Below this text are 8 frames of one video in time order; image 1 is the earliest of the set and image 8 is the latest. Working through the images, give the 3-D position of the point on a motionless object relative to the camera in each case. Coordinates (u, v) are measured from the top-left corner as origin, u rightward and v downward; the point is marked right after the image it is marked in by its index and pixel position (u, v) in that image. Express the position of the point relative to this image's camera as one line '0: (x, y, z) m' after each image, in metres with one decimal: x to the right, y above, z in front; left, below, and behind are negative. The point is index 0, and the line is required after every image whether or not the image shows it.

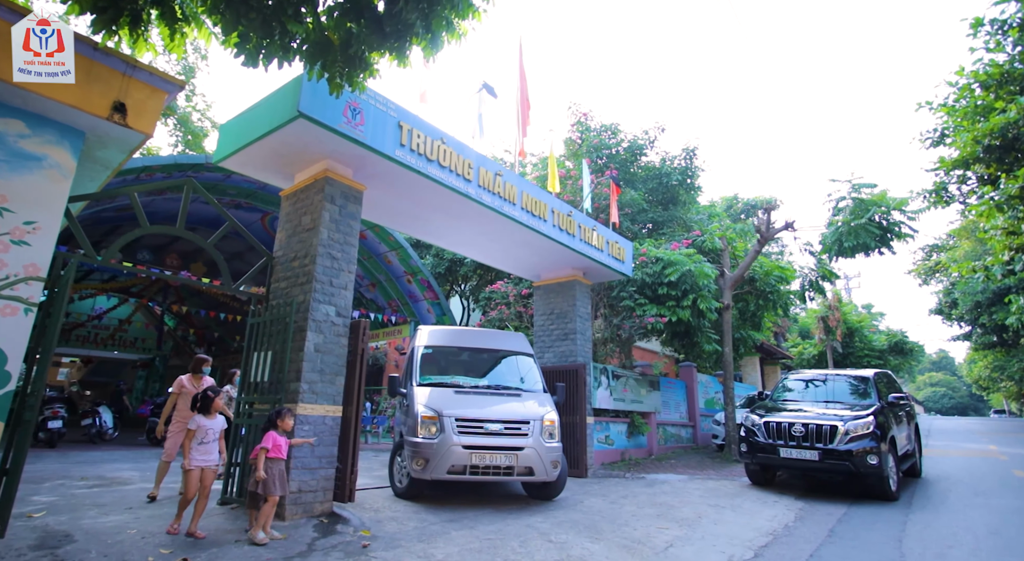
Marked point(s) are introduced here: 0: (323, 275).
0: (-2.0, +0.1, +5.8) m
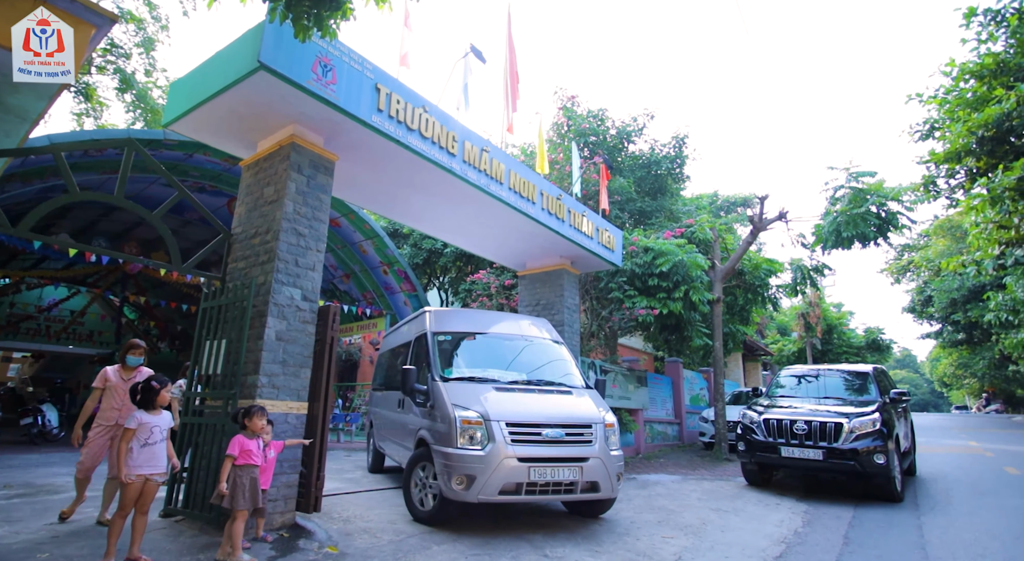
0: (-2.1, +0.3, +5.1) m
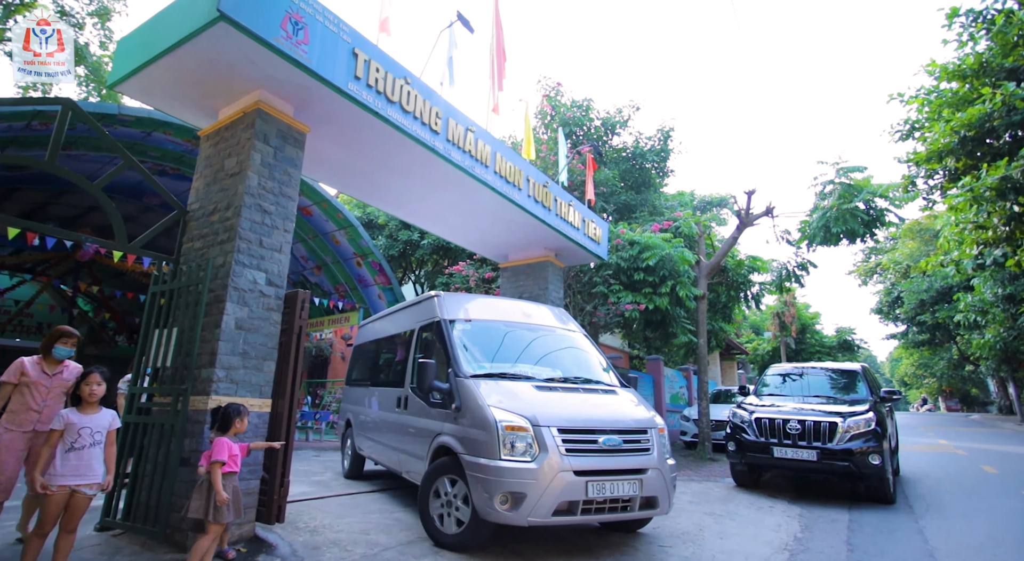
0: (-2.2, +0.4, +4.6) m
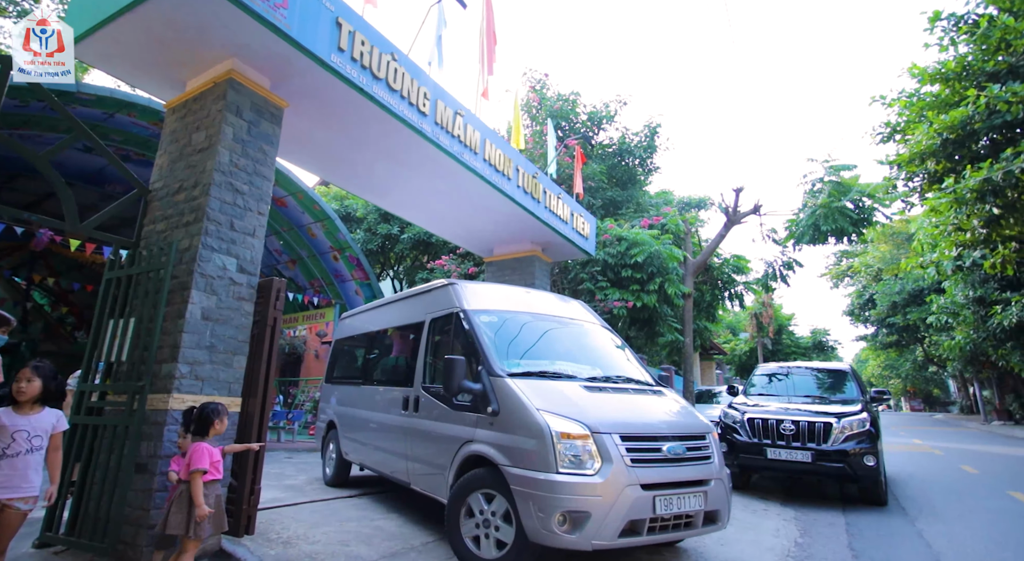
0: (-2.2, +0.5, +4.1) m
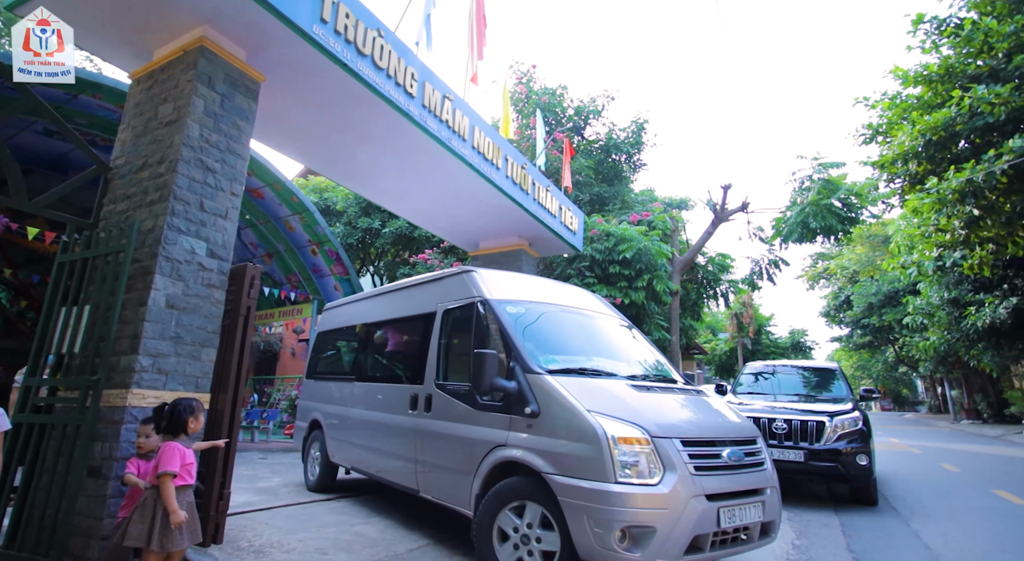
0: (-2.3, +0.6, +3.8) m
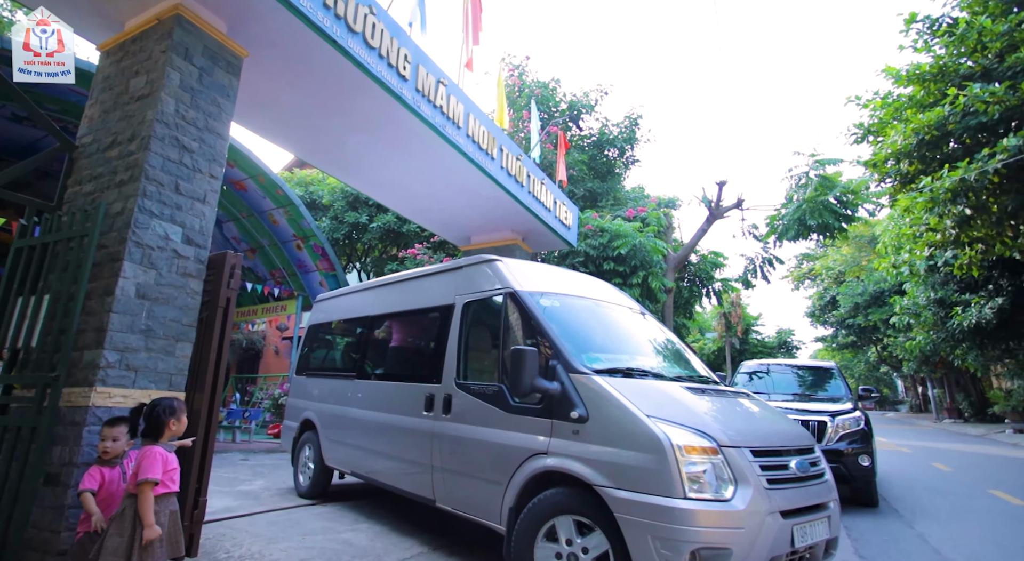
0: (-2.2, +0.7, +3.5) m
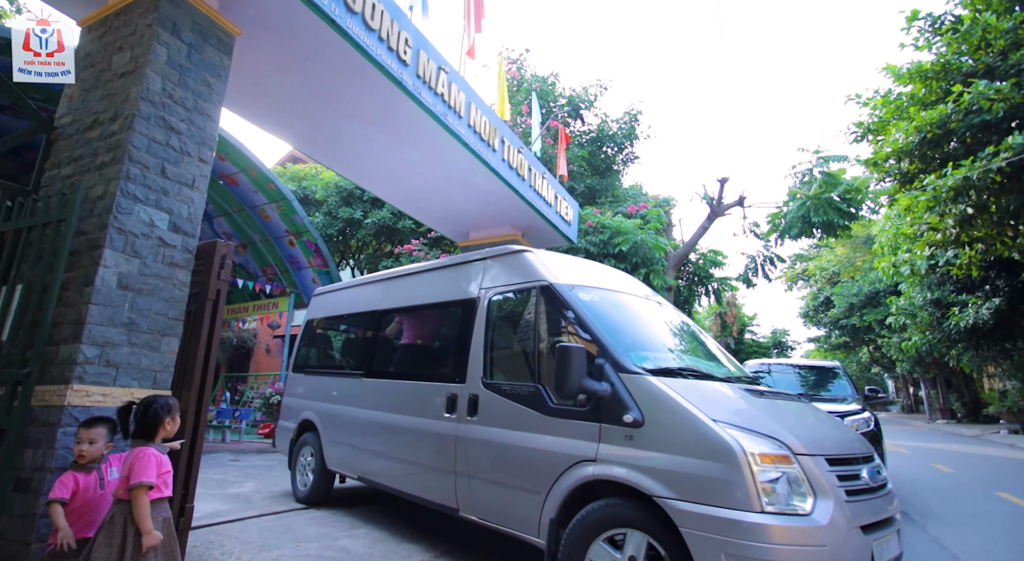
0: (-2.2, +0.8, +3.2) m
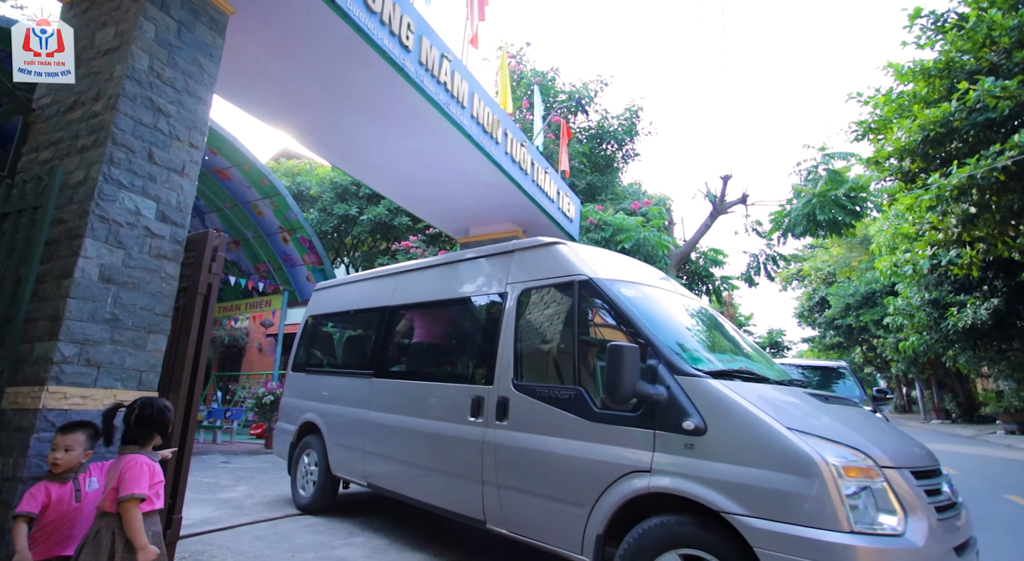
0: (-2.1, +0.8, +3.0) m
